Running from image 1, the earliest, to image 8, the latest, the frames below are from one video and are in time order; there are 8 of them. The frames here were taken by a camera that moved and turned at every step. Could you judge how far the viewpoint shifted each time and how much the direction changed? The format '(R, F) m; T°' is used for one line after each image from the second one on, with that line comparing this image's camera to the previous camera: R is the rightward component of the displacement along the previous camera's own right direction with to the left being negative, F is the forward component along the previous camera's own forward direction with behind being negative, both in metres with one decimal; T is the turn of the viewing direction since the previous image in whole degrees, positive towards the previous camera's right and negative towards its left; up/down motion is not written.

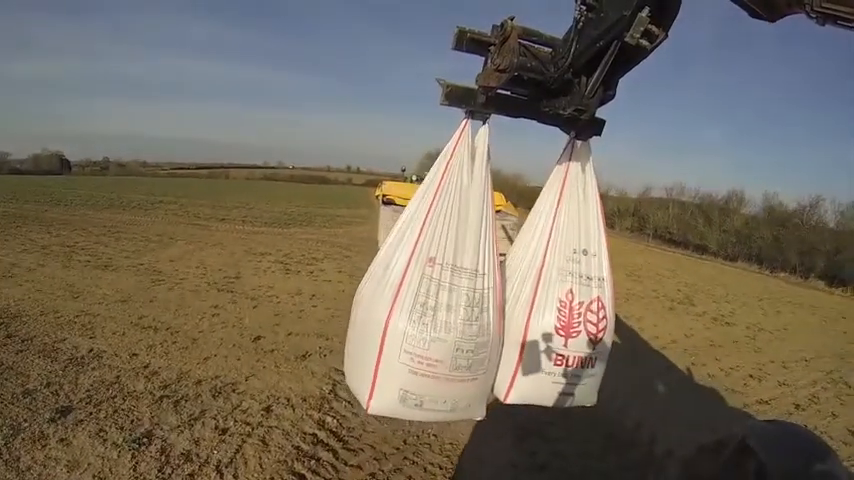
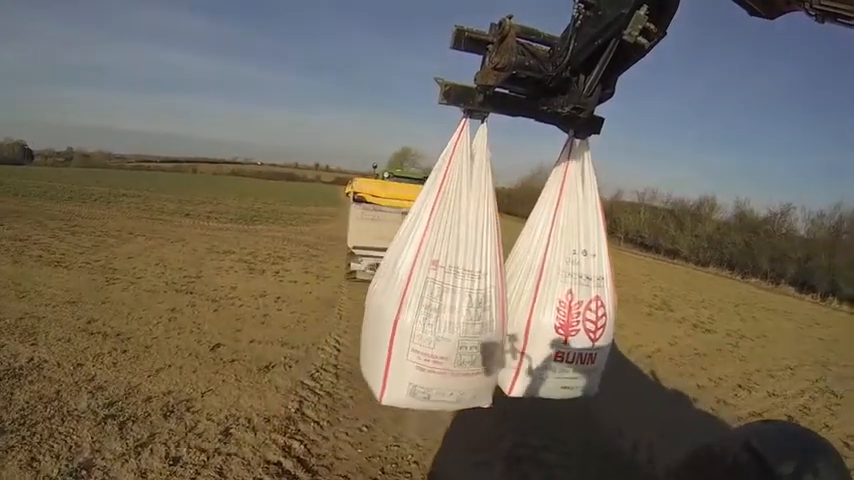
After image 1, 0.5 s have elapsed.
(-0.1, +0.4) m; +3°
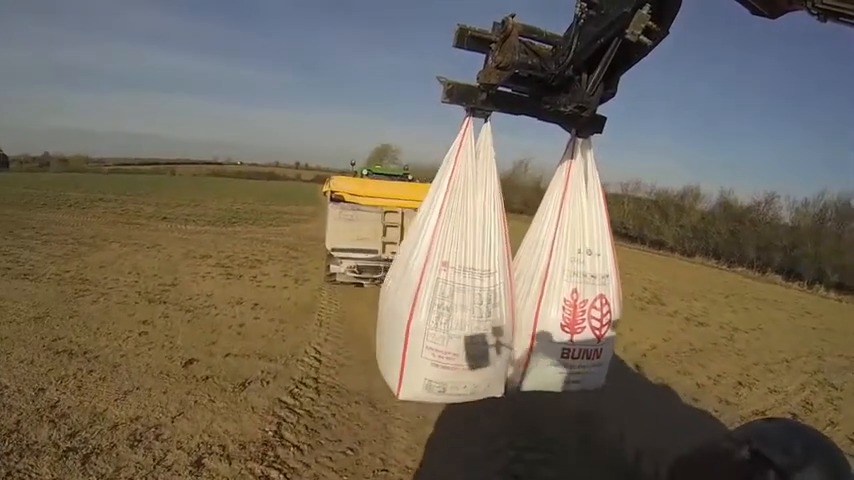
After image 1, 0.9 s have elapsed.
(0.0, +0.3) m; +2°
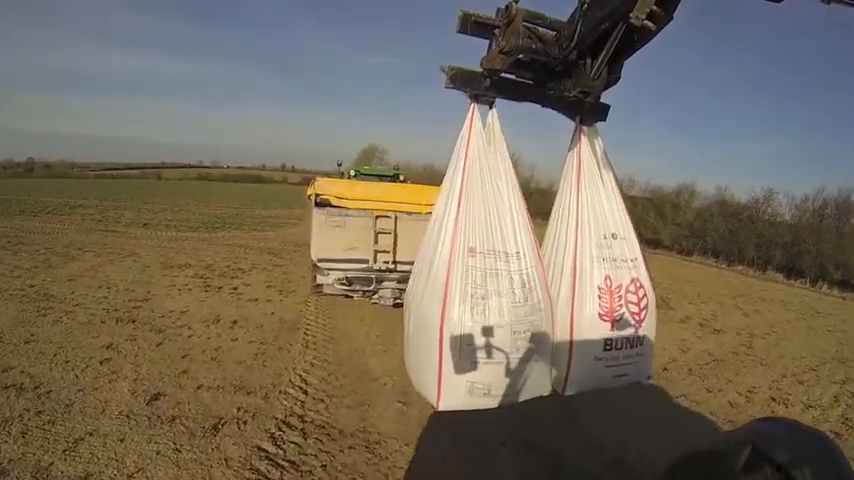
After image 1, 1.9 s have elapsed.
(-0.1, +0.6) m; +1°
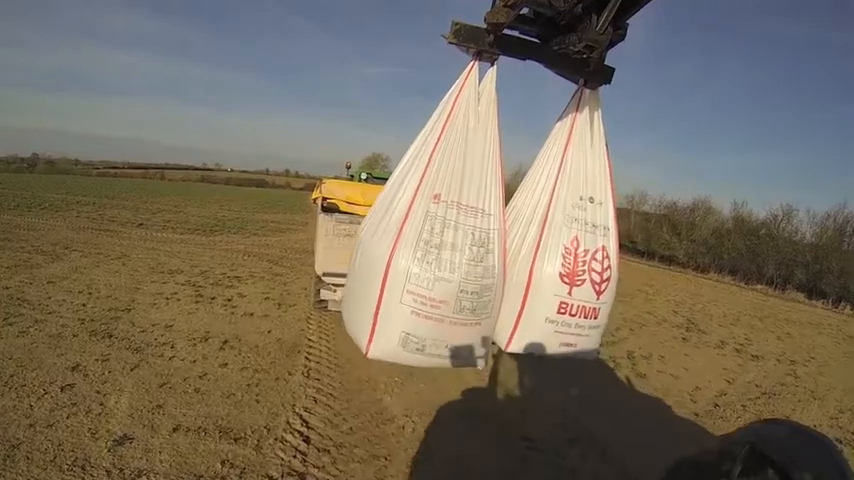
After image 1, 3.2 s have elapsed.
(-0.2, +0.8) m; 0°
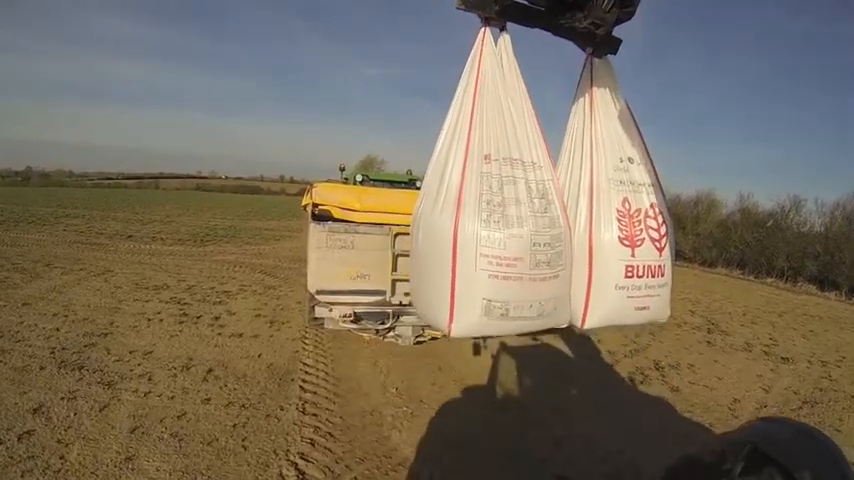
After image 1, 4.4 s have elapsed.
(-0.1, +0.6) m; 0°
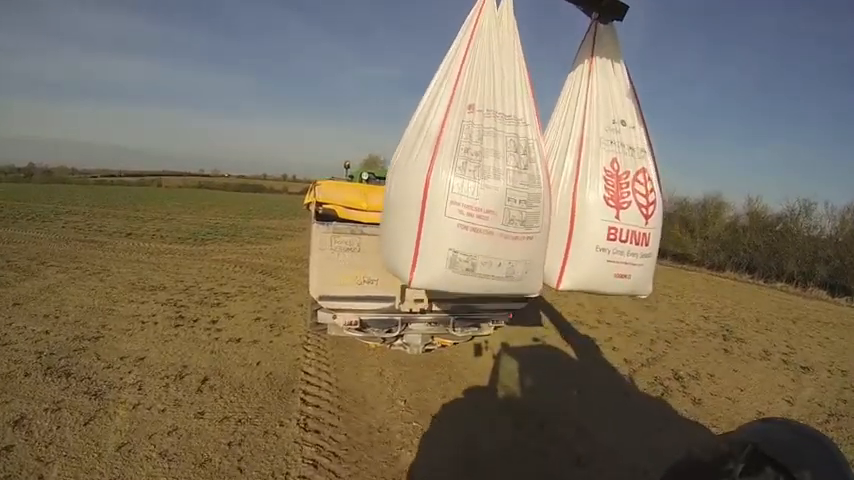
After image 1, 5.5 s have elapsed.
(-0.1, +0.3) m; 0°
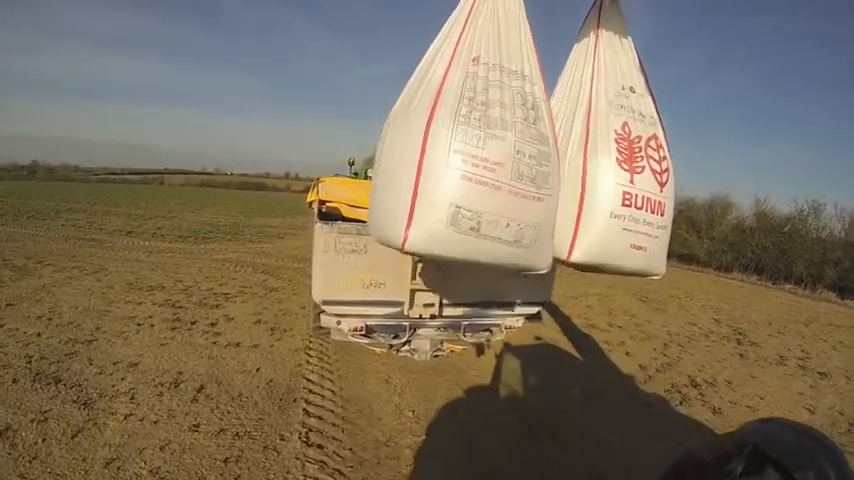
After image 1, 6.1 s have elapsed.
(-0.1, +0.2) m; 0°
